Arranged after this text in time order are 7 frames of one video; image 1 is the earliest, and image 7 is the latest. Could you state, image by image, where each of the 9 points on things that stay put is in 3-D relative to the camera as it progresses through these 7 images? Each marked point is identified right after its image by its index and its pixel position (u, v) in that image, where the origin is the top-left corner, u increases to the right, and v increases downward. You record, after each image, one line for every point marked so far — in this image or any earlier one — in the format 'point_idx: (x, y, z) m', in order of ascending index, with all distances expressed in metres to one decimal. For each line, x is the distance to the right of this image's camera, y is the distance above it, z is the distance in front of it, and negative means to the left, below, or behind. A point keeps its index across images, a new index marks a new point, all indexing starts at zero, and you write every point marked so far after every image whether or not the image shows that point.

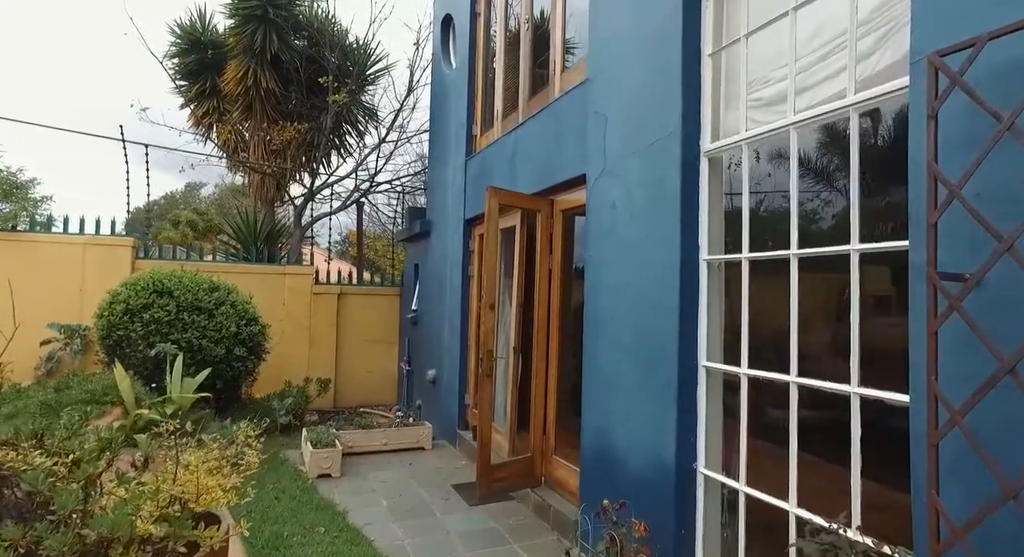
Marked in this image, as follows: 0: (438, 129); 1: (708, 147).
0: (-0.9, +1.8, +7.1) m
1: (+0.9, +0.6, +2.7) m
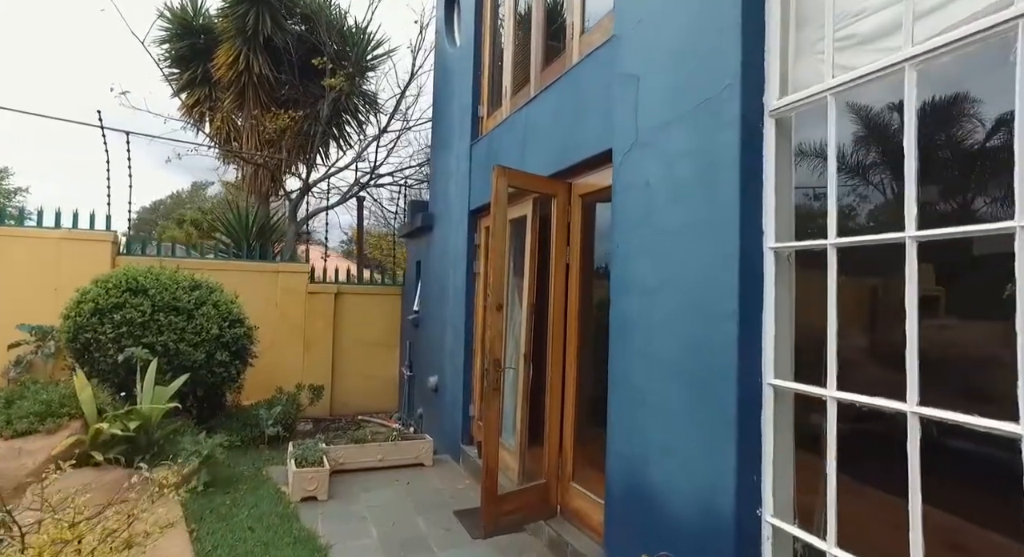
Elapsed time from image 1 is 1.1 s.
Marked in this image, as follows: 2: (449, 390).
0: (-0.8, +1.8, +6.5) m
1: (+1.0, +0.6, +2.1) m
2: (-0.6, -1.1, +5.7) m
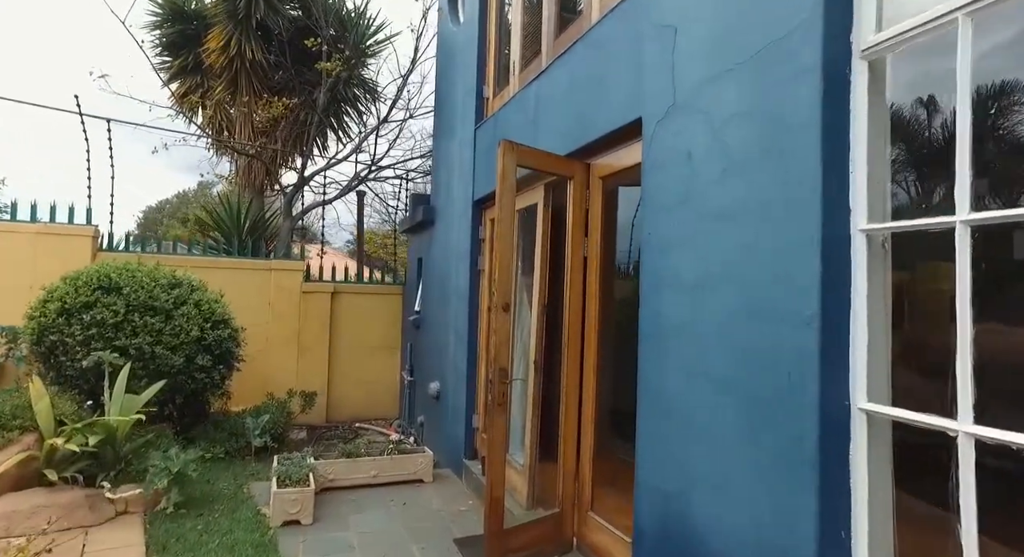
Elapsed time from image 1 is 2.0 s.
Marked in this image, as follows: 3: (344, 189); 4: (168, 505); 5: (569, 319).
0: (-0.7, +1.8, +6.1) m
1: (+1.0, +0.7, +1.6) m
2: (-0.5, -1.1, +5.2) m
3: (-2.5, +1.3, +8.6) m
4: (-2.2, -1.4, +3.7) m
5: (+0.3, -0.2, +3.1) m
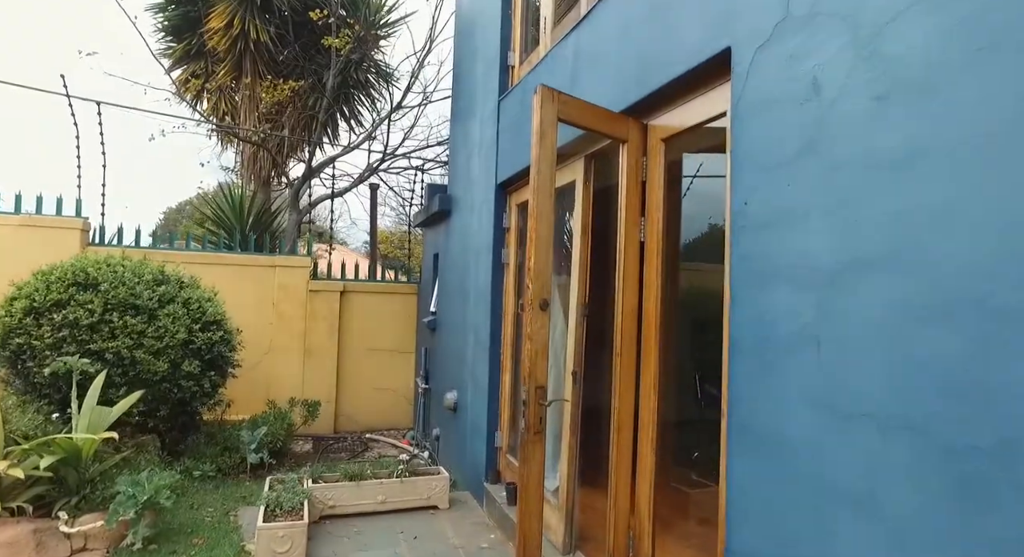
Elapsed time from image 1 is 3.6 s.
0: (-0.5, +1.9, +5.5) m
1: (+1.1, +0.7, +0.9) m
2: (-0.3, -1.1, +4.6) m
3: (-2.2, +1.3, +8.0) m
4: (-2.0, -1.4, +3.1) m
5: (+0.5, -0.2, +2.5) m
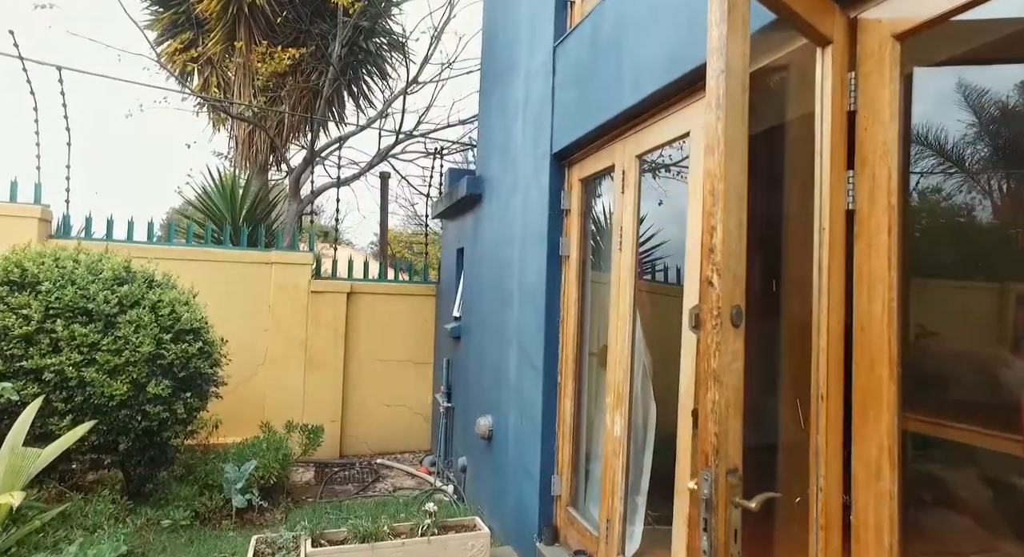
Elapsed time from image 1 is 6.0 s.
0: (-0.1, +1.9, +4.5) m
1: (+1.4, +0.7, 0.0) m
2: (0.0, -1.0, +3.6) m
3: (-1.8, +1.3, +7.1) m
4: (-1.7, -1.4, +2.1) m
5: (+0.8, -0.2, +1.5) m
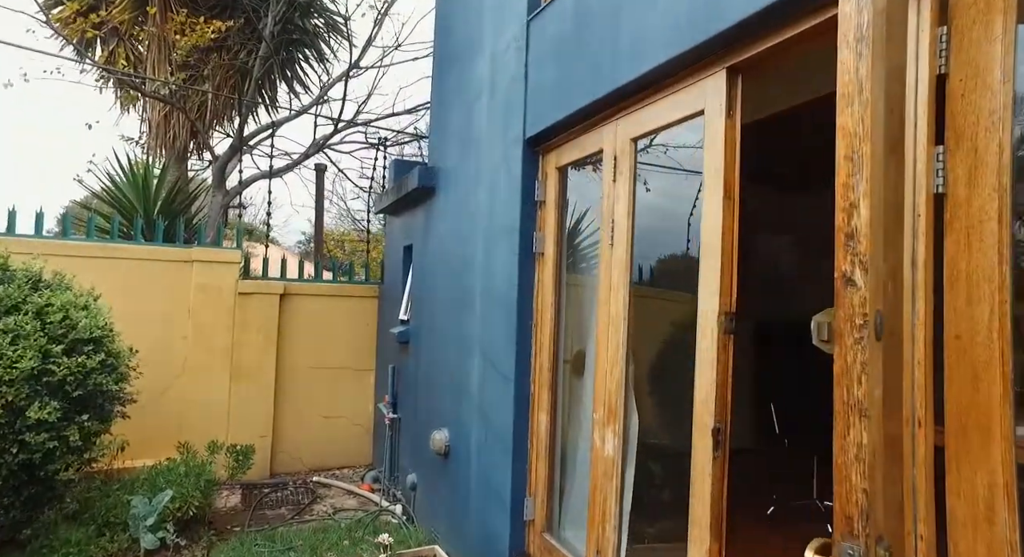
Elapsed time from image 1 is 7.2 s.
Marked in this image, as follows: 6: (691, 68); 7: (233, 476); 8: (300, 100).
0: (-0.4, +1.9, +4.1) m
1: (+1.6, +0.7, -0.2) m
2: (-0.2, -1.0, +3.2) m
3: (-2.4, +1.3, +6.5) m
4: (-1.7, -1.4, +1.6) m
5: (+0.8, -0.2, +1.2) m
6: (+0.6, +0.7, +2.0) m
7: (-2.0, -1.4, +4.1) m
8: (-2.3, +2.0, +6.2) m
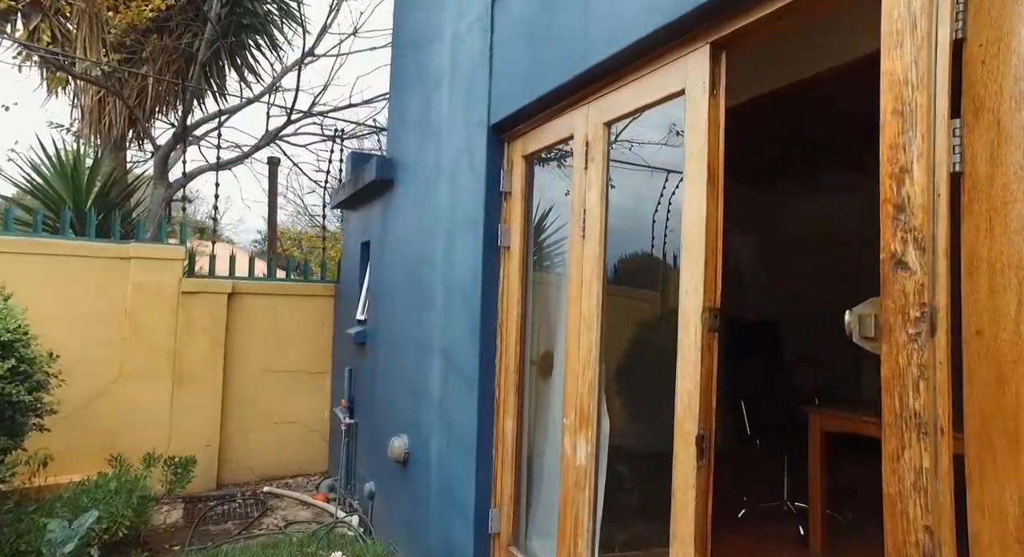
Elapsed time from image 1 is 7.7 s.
0: (-0.7, +1.9, +3.9) m
1: (+1.7, +0.8, -0.3) m
2: (-0.4, -1.0, +3.0) m
3: (-2.8, +1.4, +6.1) m
4: (-1.8, -1.3, +1.3) m
5: (+0.8, -0.1, +1.1) m
6: (+0.5, +0.7, +1.8) m
7: (-2.2, -1.4, +3.8) m
8: (-2.7, +2.0, +5.9) m
